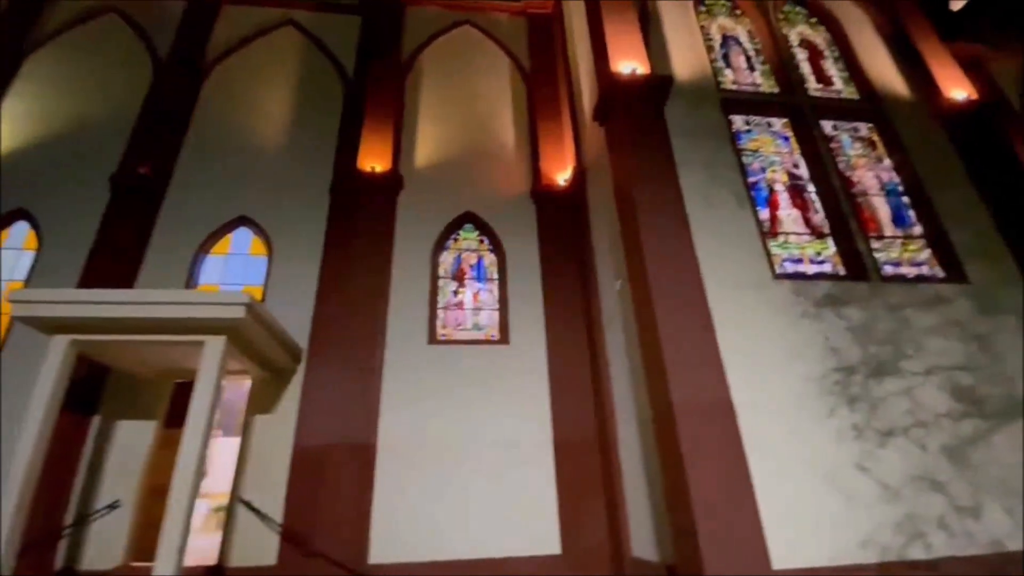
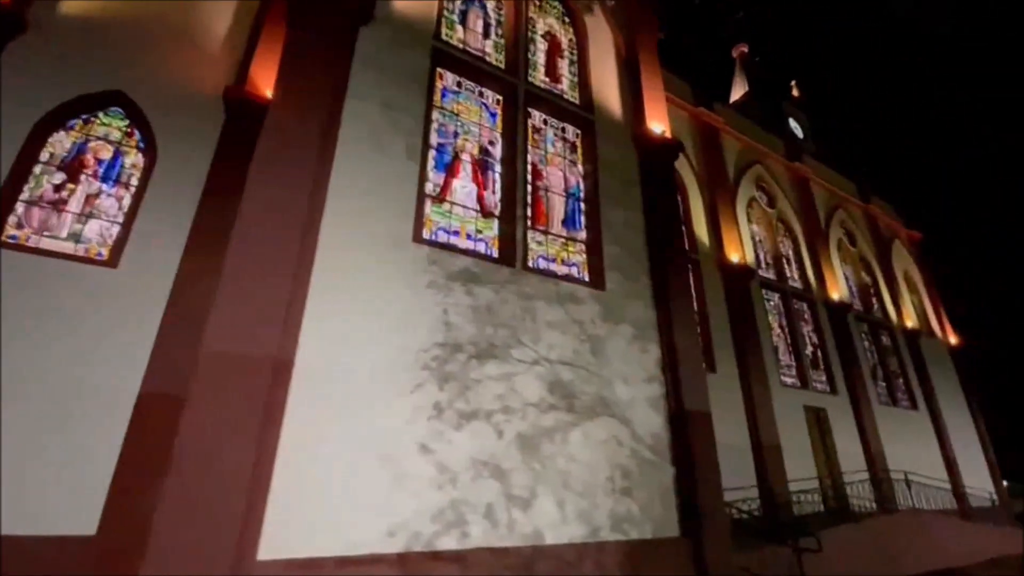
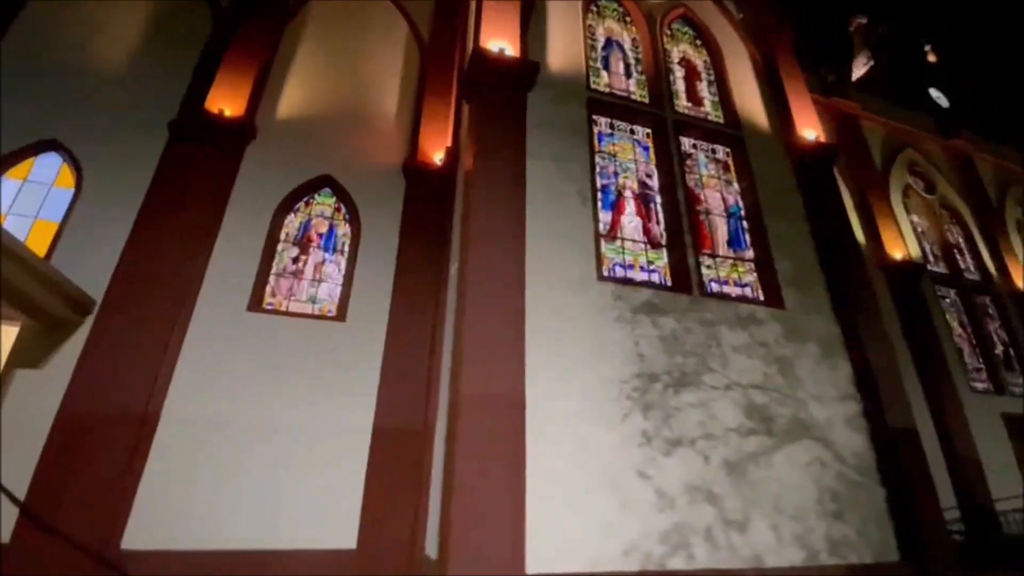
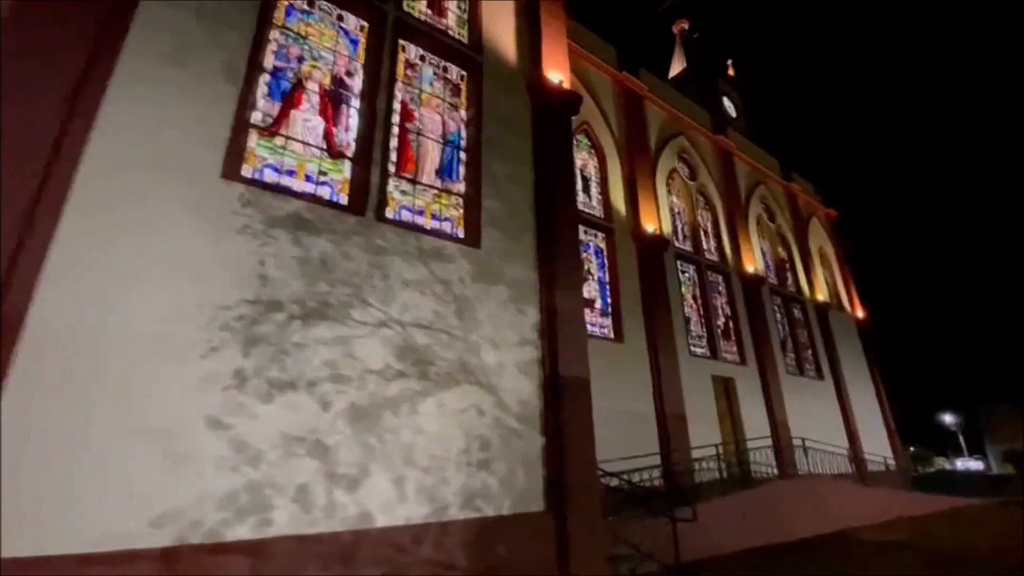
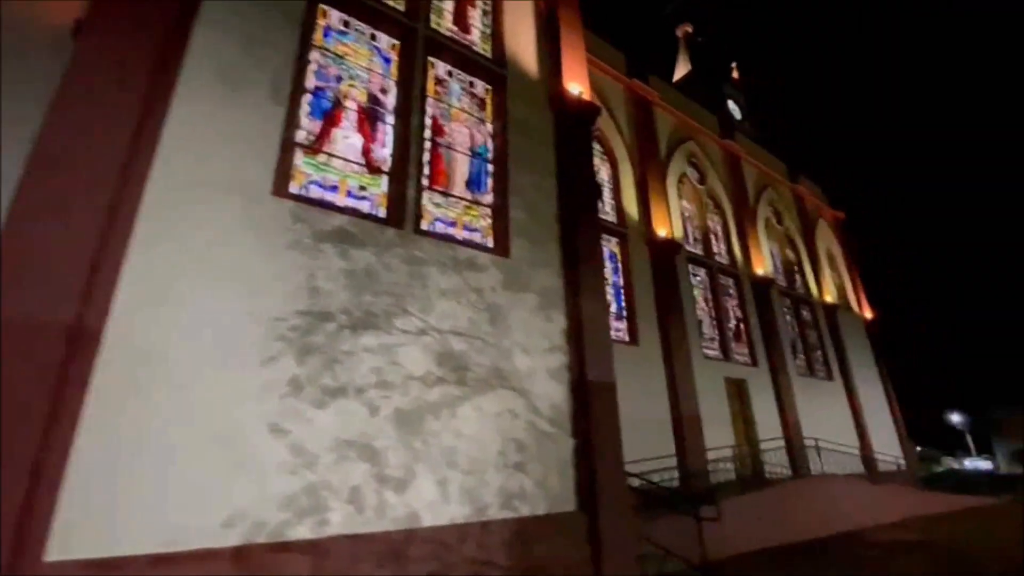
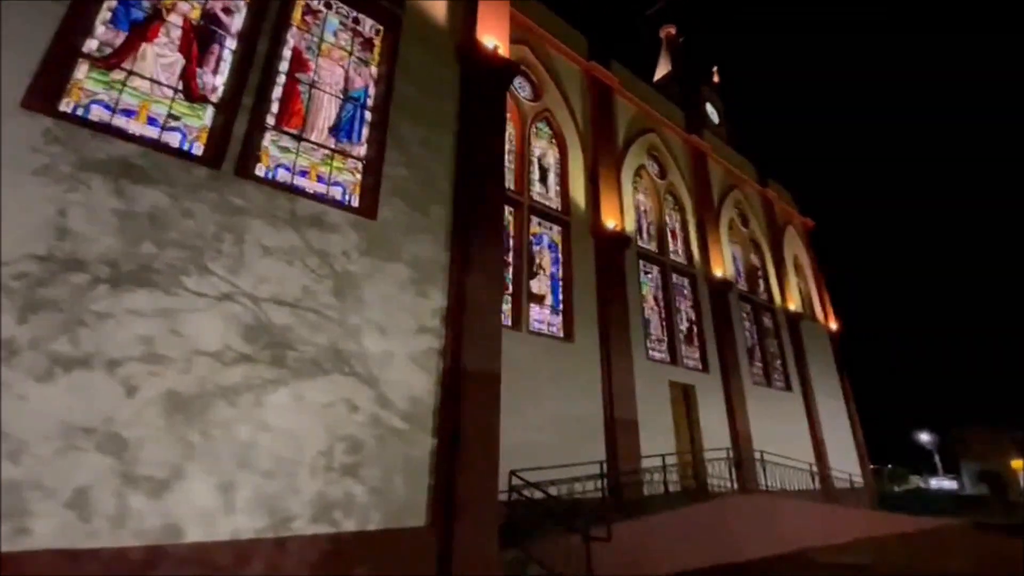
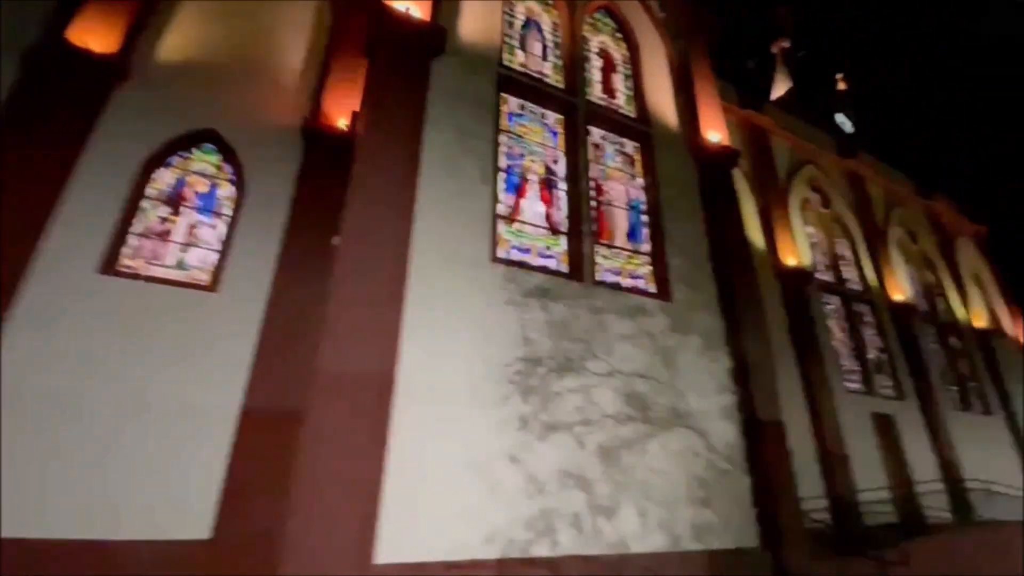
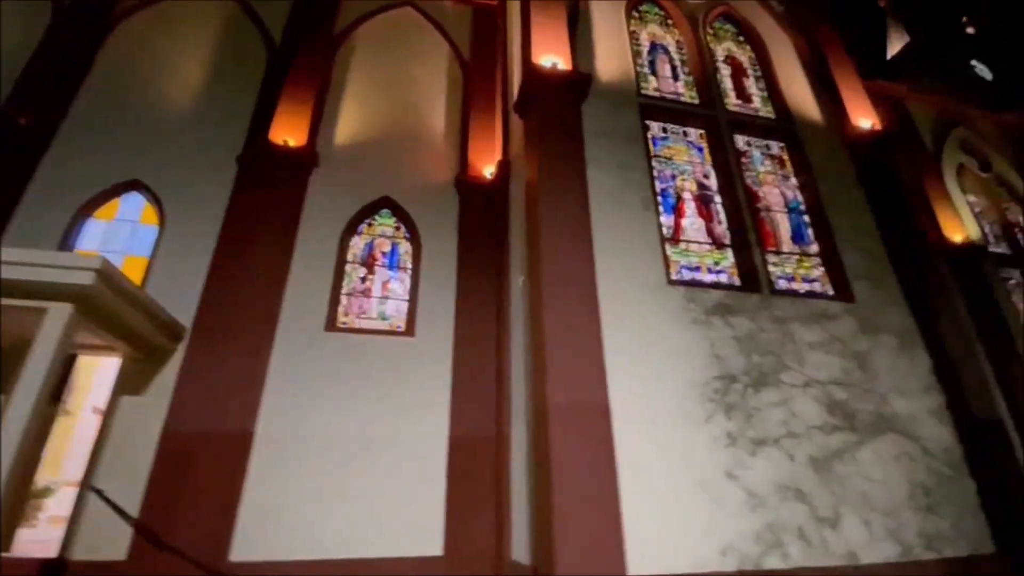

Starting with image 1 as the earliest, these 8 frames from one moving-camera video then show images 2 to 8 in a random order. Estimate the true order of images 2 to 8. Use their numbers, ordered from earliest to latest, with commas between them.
8, 3, 7, 2, 5, 4, 6
